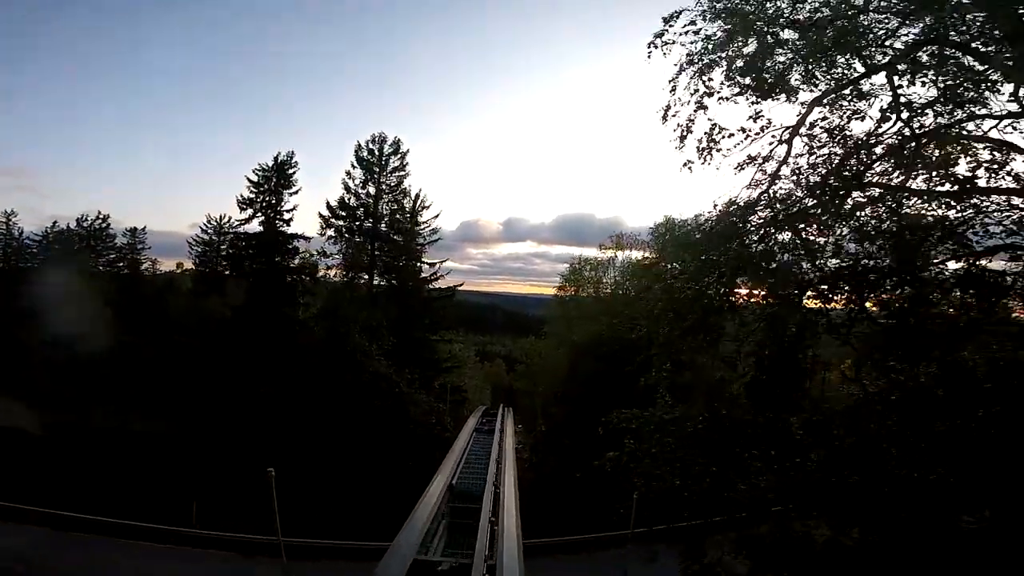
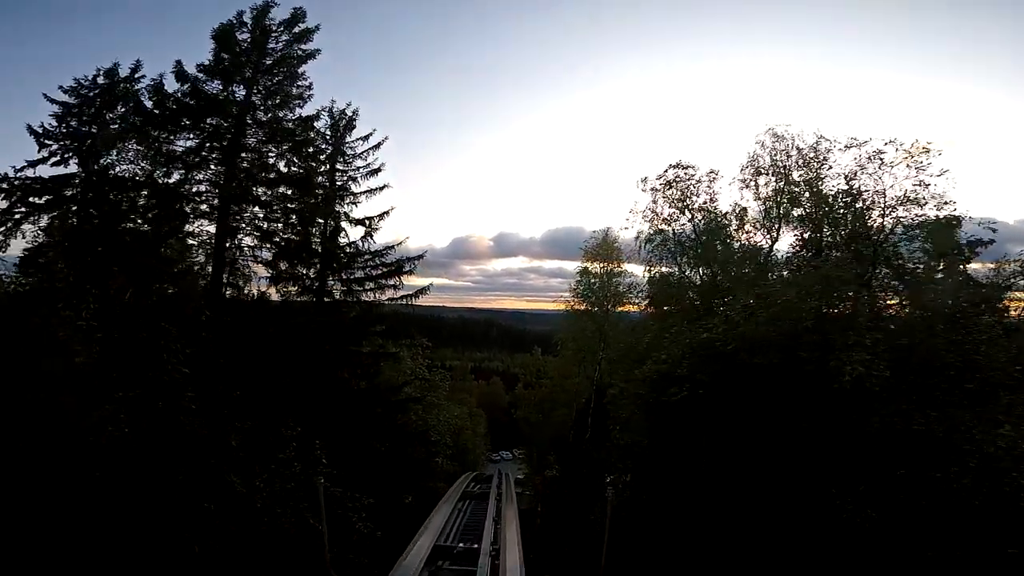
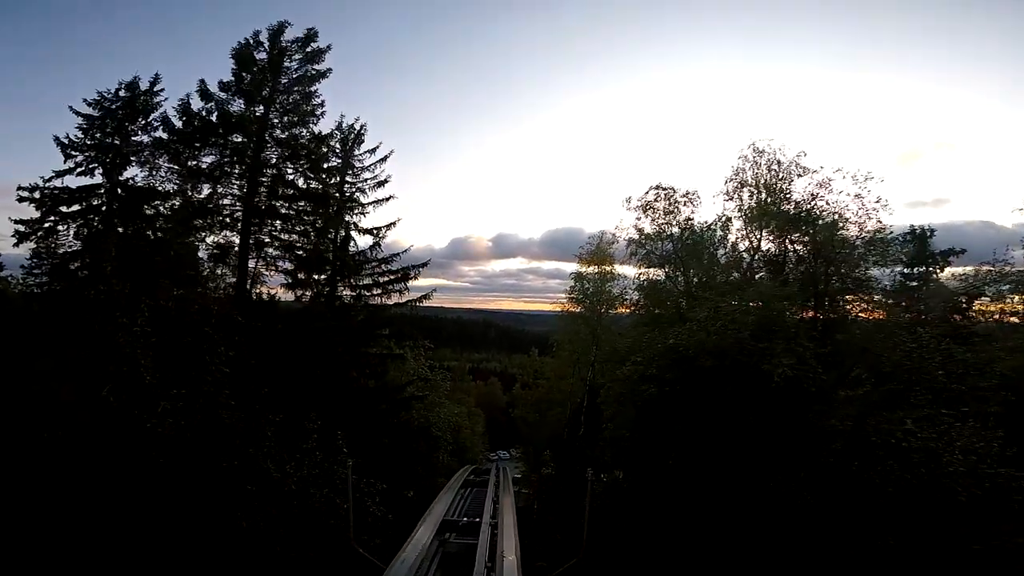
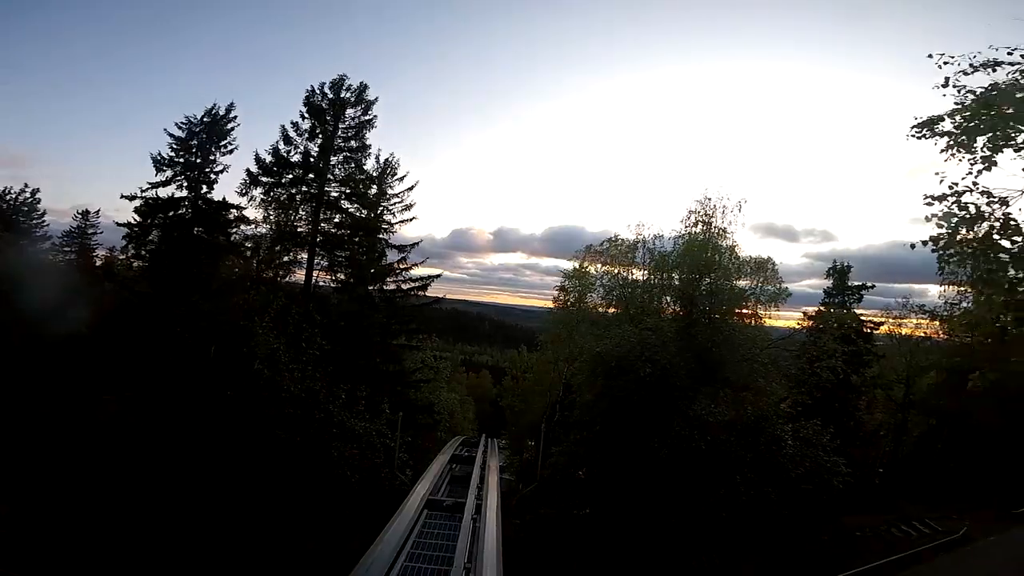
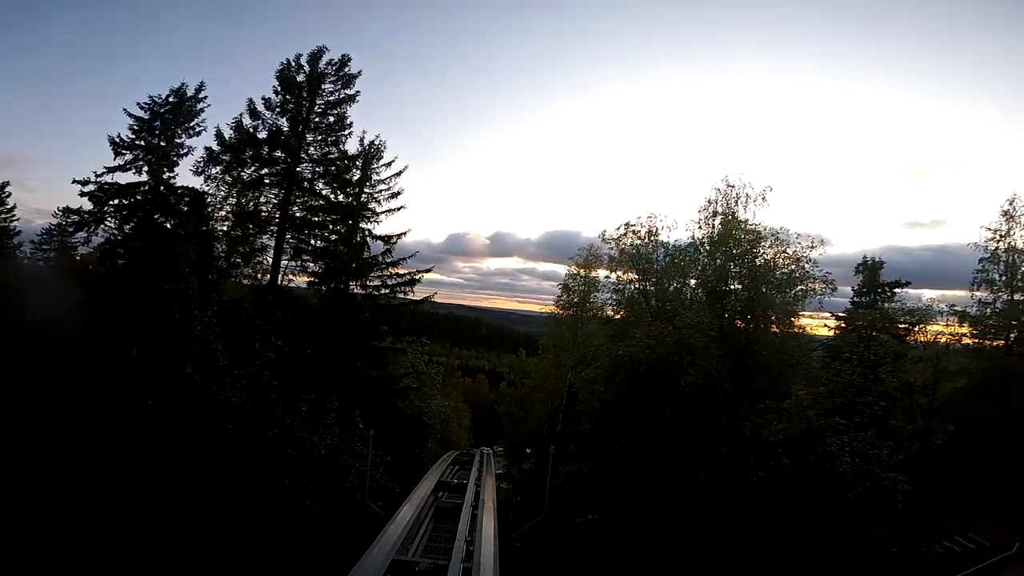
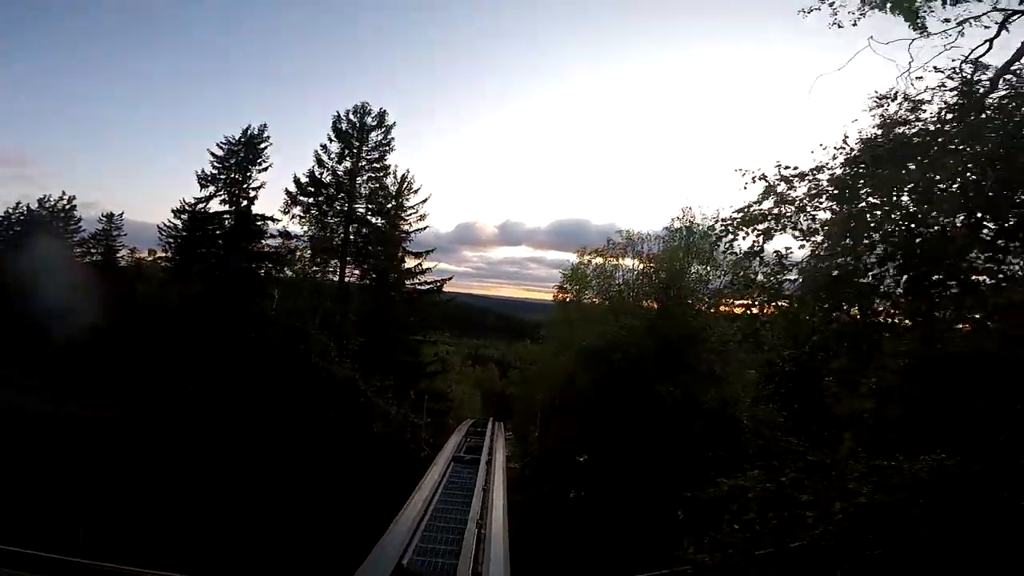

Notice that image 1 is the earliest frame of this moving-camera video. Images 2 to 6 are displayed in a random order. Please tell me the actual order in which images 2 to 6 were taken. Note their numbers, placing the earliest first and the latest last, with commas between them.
6, 4, 5, 3, 2
